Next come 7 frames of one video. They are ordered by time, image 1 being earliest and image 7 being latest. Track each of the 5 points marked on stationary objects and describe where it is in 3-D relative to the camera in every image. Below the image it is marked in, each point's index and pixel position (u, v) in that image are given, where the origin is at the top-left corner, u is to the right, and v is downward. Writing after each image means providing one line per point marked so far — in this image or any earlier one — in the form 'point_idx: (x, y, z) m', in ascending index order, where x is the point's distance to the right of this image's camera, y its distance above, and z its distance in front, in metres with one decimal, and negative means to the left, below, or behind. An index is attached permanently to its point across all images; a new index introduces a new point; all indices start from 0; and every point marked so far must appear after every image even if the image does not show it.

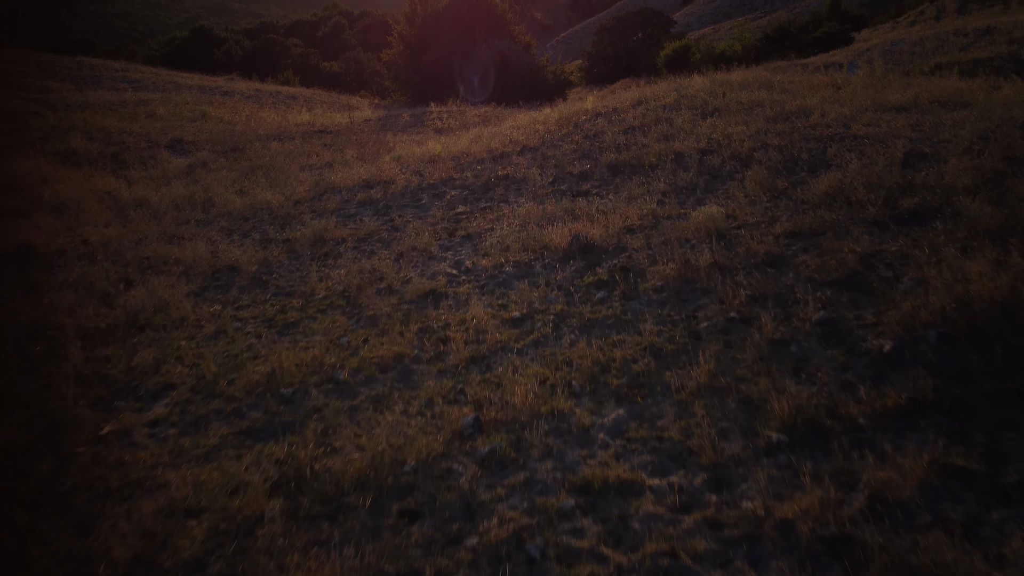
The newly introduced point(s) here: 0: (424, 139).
0: (-1.0, +1.7, +9.7) m
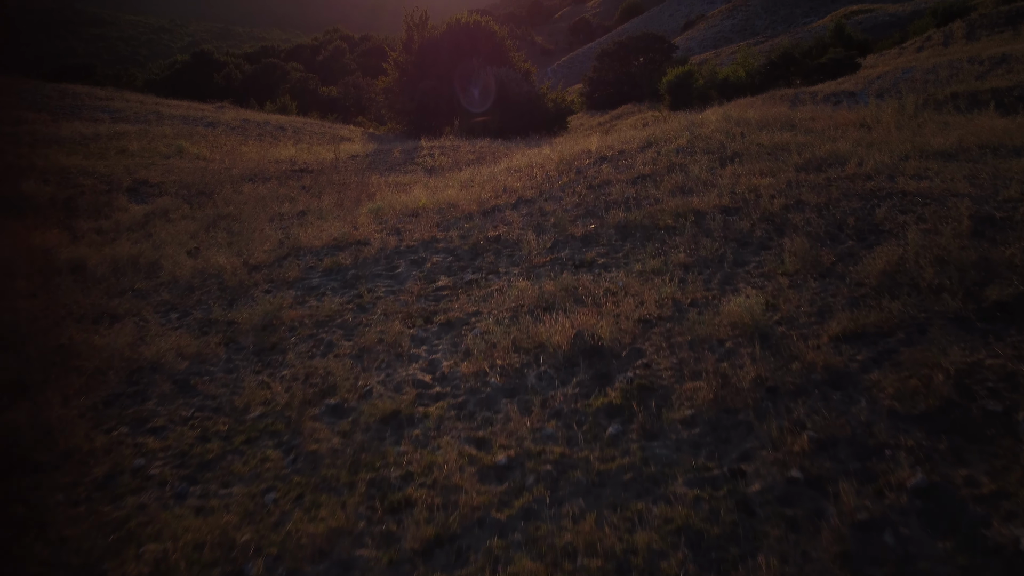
0: (-1.0, +1.1, +8.8) m
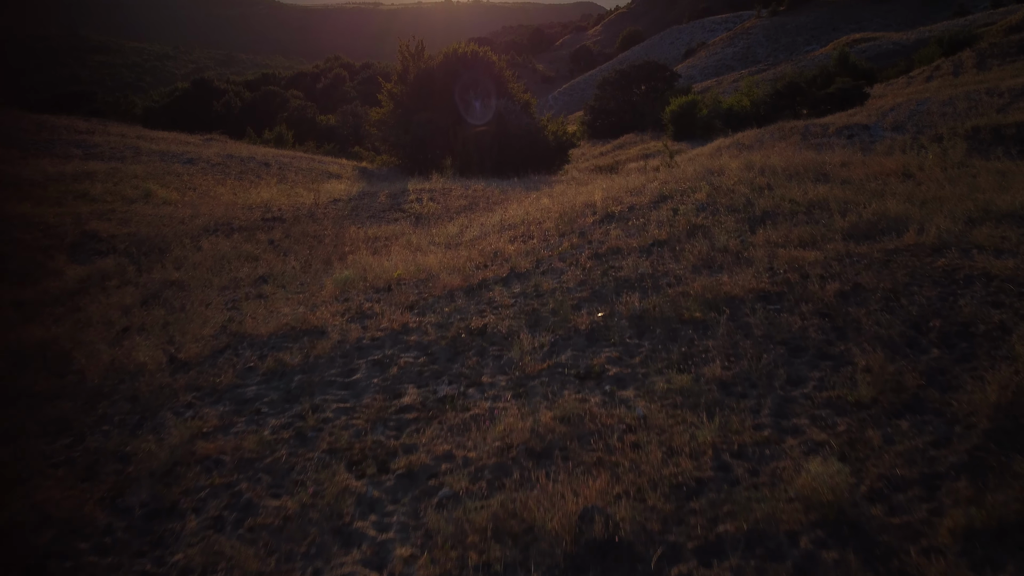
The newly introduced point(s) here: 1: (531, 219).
0: (-1.1, +0.4, +7.8) m
1: (+0.2, +0.6, +7.3) m
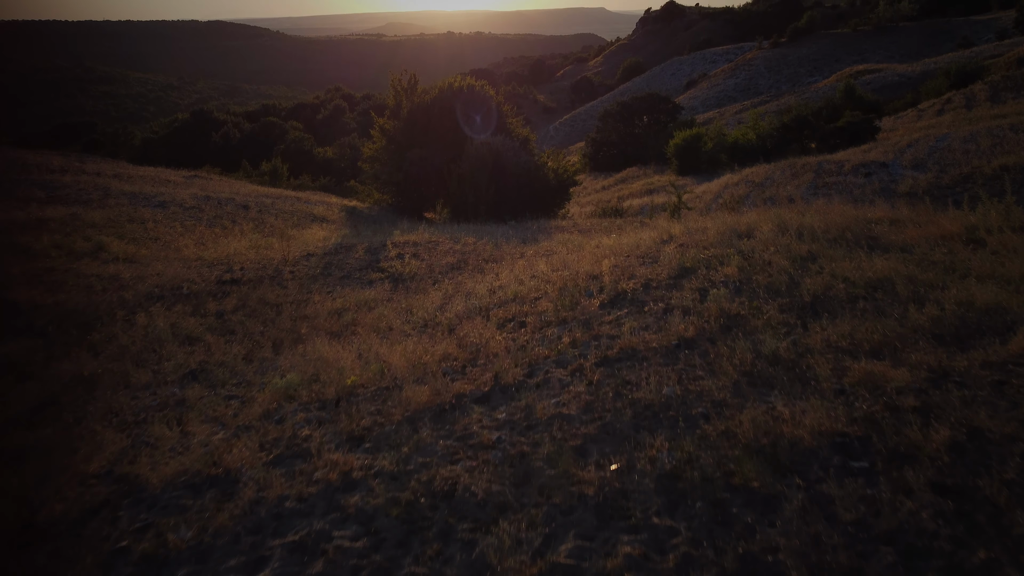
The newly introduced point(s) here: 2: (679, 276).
0: (-1.2, -0.2, +6.6) m
1: (+0.1, 0.0, +6.1) m
2: (+1.1, +0.1, +5.6) m
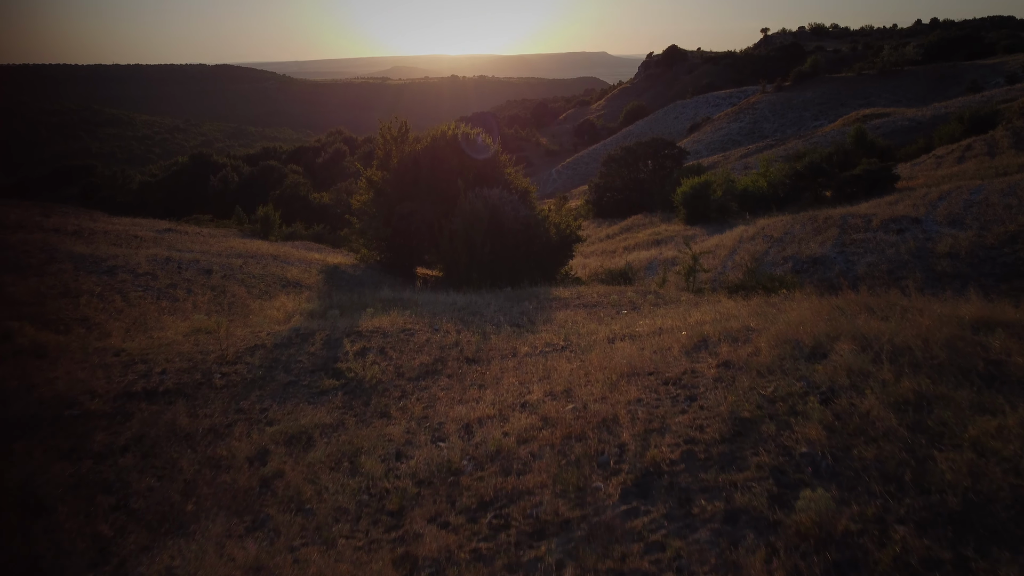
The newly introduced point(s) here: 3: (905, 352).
0: (-1.3, -1.0, +4.8) m
1: (0.0, -0.8, +4.3) m
2: (+1.0, -0.7, +3.8) m
3: (+2.2, -0.4, +4.7) m
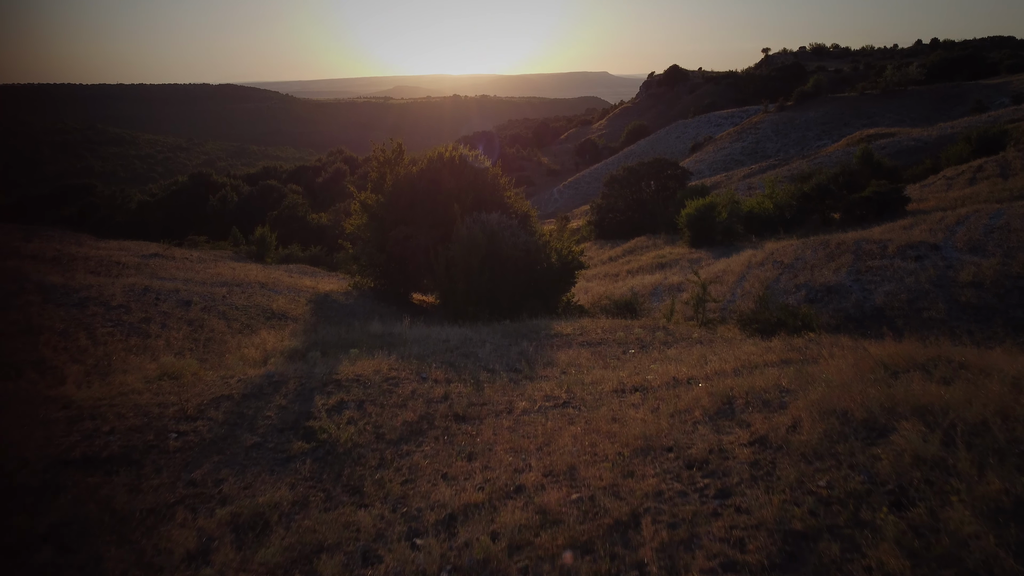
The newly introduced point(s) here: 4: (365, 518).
0: (-1.3, -1.3, +4.0) m
1: (0.0, -1.1, +3.5) m
2: (+1.0, -0.9, +3.0) m
3: (+2.1, -0.7, +3.8) m
4: (-0.8, -1.2, +4.4) m
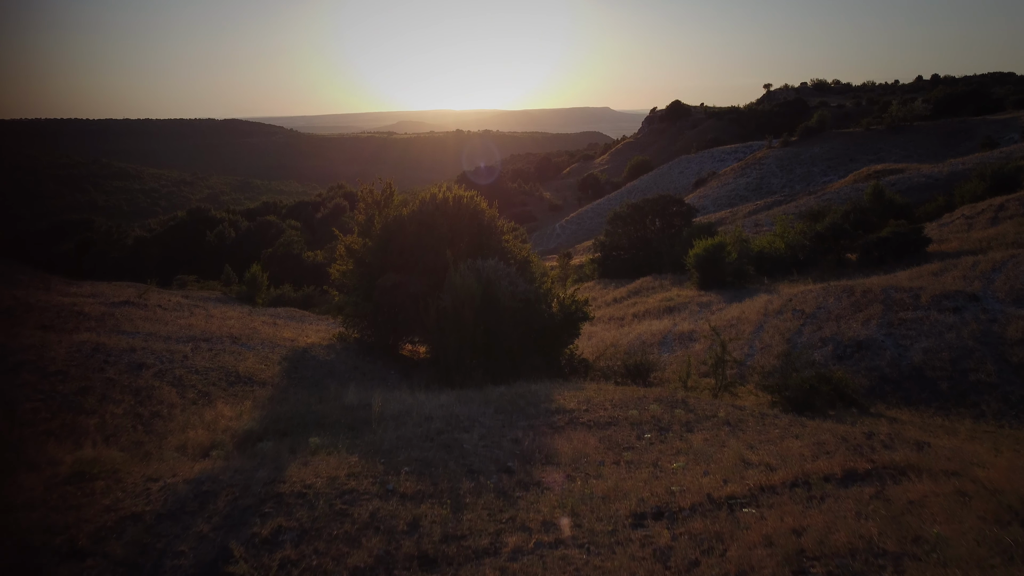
0: (-1.4, -1.8, +2.4) m
1: (-0.1, -1.5, +1.9) m
2: (+0.9, -1.4, +1.4) m
3: (+2.0, -1.1, +2.3) m
4: (-0.8, -1.7, +2.8) m
